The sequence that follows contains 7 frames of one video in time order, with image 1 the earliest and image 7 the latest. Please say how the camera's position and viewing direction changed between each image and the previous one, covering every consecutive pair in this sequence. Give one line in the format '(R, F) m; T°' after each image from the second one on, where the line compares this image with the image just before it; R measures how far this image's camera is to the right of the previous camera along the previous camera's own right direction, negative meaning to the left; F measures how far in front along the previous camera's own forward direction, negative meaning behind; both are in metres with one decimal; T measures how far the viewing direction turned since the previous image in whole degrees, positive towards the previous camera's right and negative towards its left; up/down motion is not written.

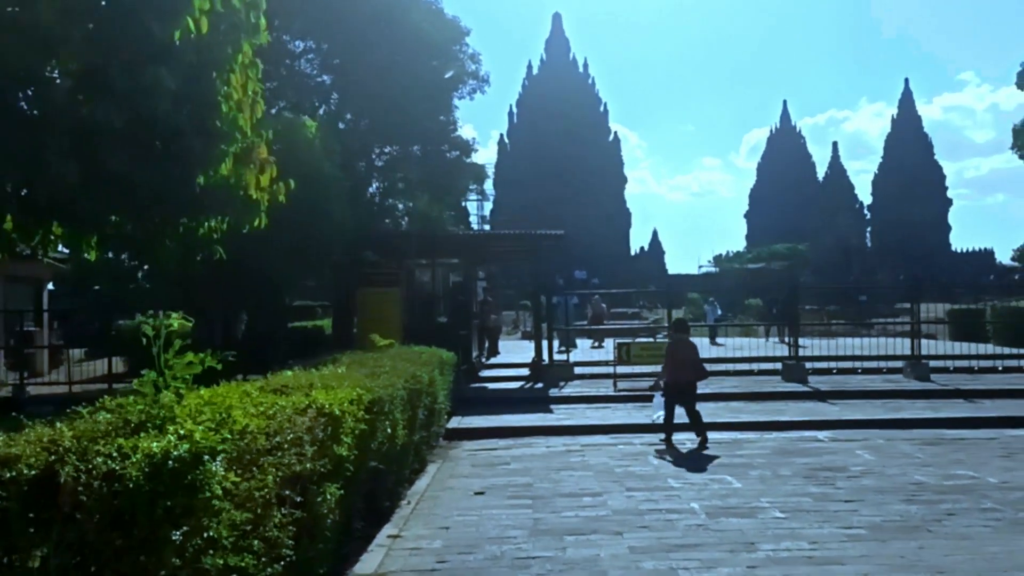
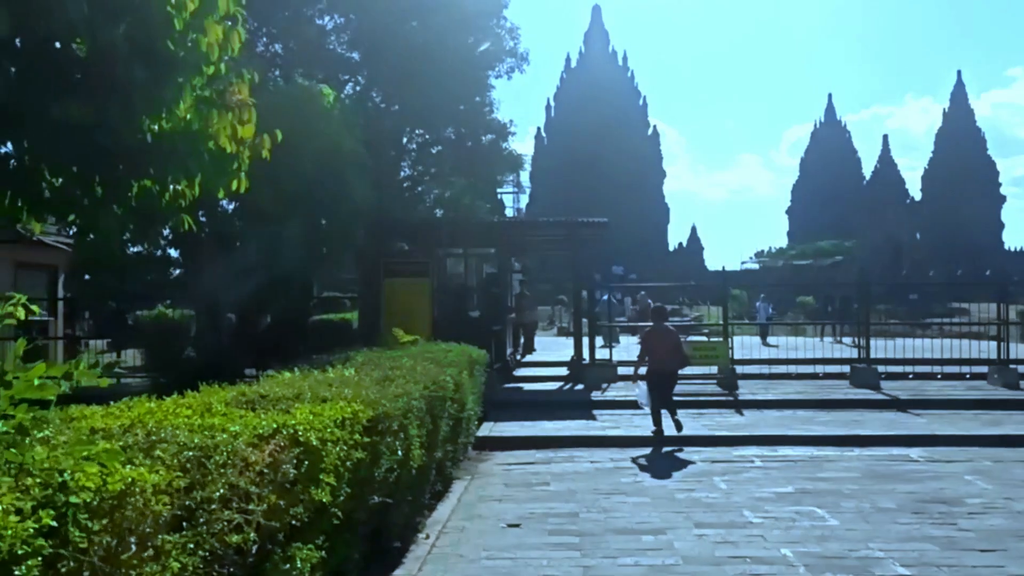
(-0.1, +1.9) m; -2°
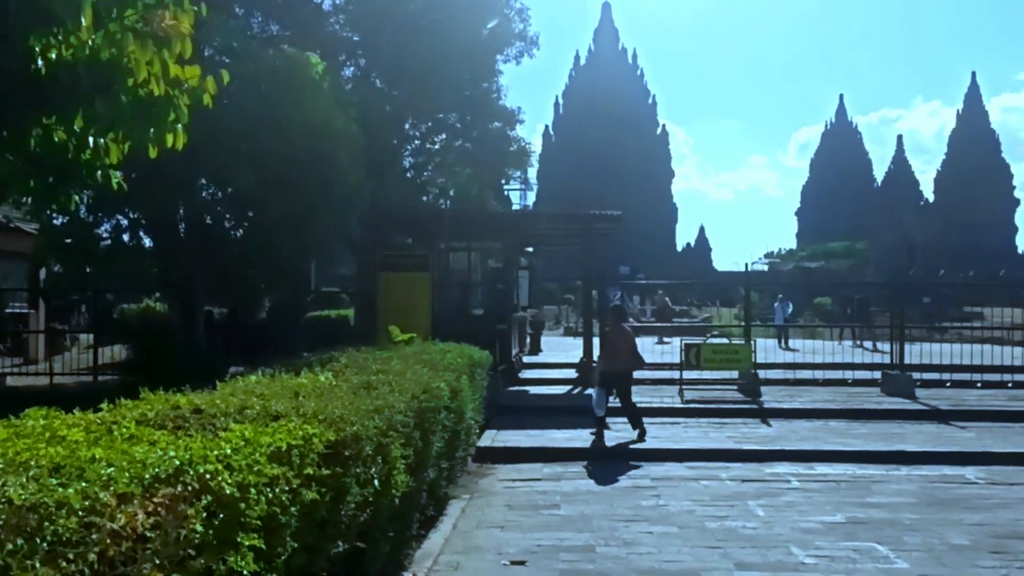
(0.0, +1.4) m; 0°
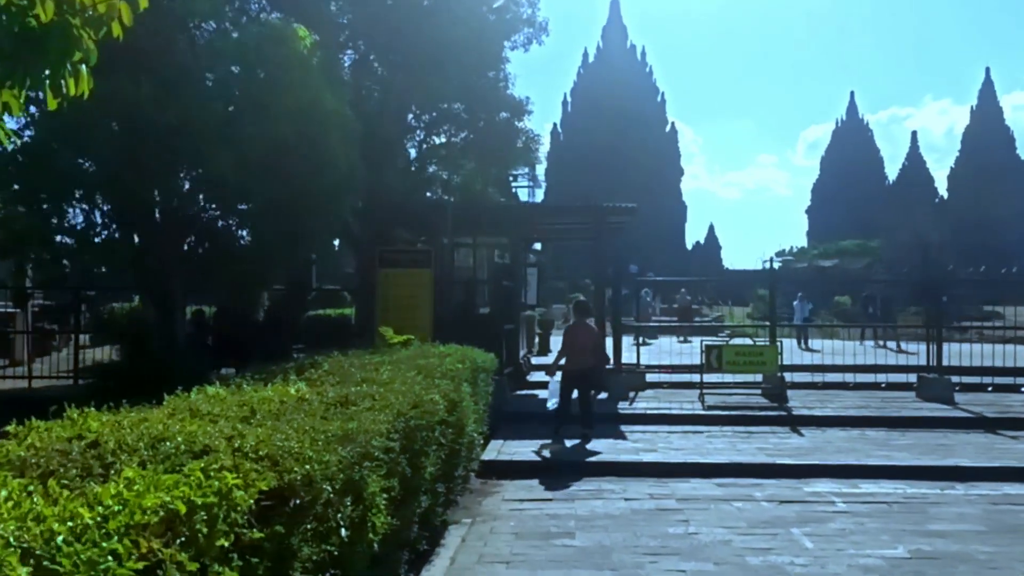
(0.0, +1.2) m; 0°
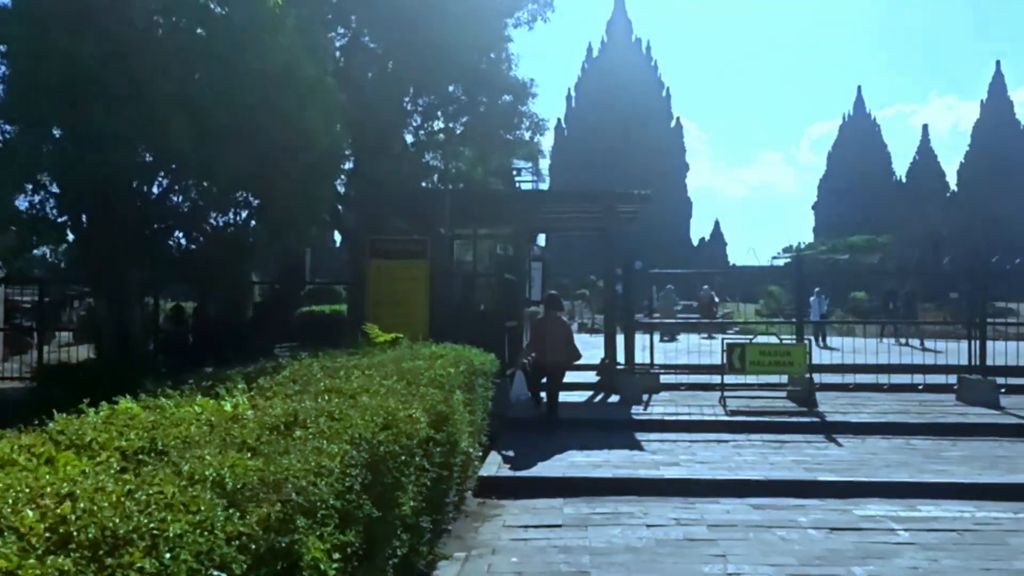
(0.0, +1.4) m; 0°
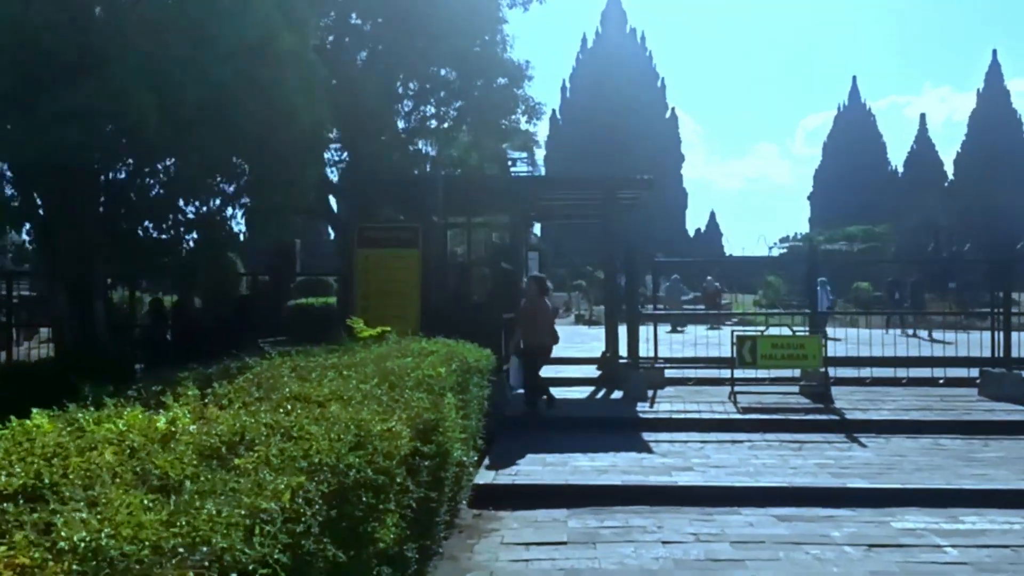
(0.0, +0.9) m; 0°
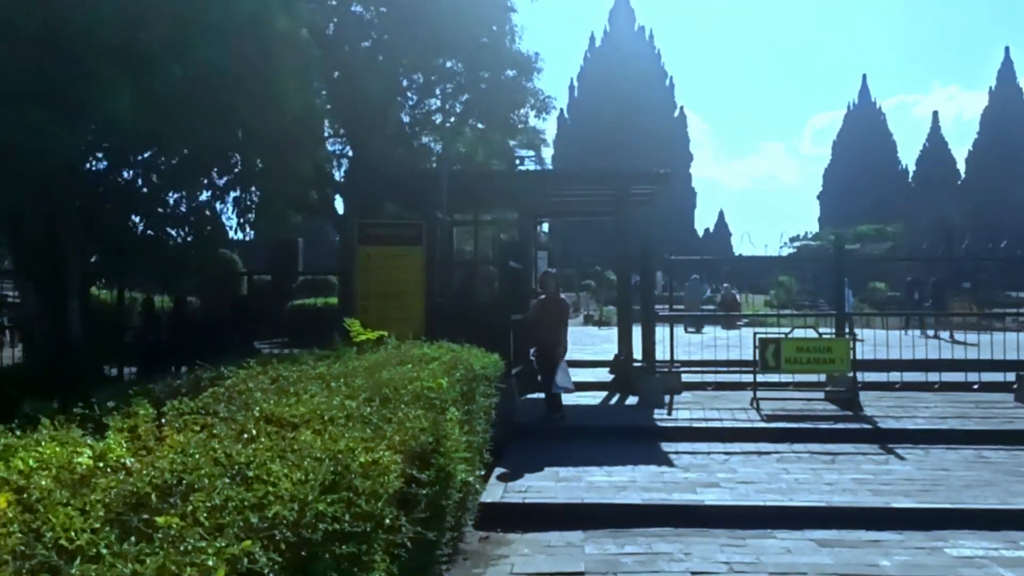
(0.0, +0.8) m; 0°
